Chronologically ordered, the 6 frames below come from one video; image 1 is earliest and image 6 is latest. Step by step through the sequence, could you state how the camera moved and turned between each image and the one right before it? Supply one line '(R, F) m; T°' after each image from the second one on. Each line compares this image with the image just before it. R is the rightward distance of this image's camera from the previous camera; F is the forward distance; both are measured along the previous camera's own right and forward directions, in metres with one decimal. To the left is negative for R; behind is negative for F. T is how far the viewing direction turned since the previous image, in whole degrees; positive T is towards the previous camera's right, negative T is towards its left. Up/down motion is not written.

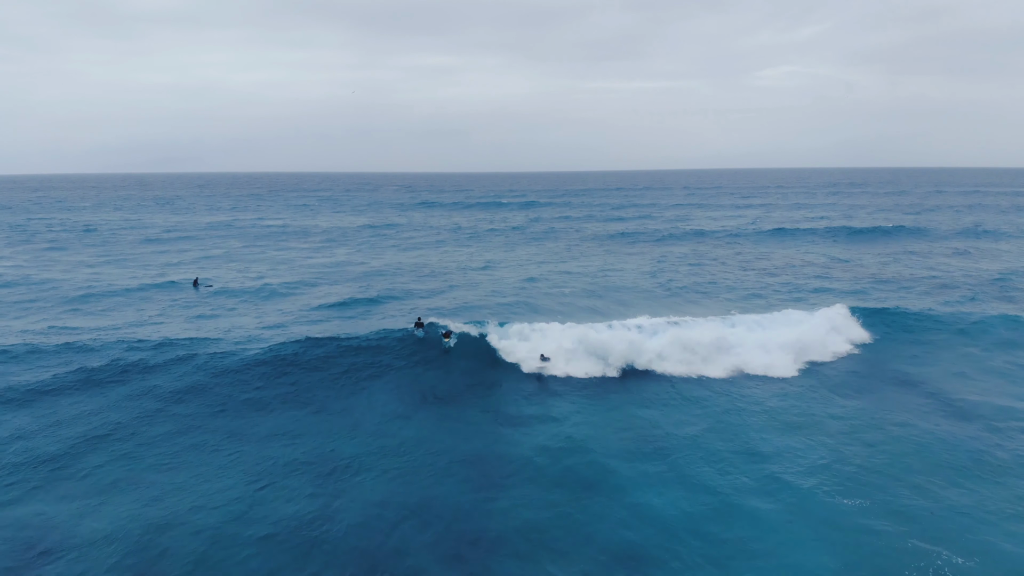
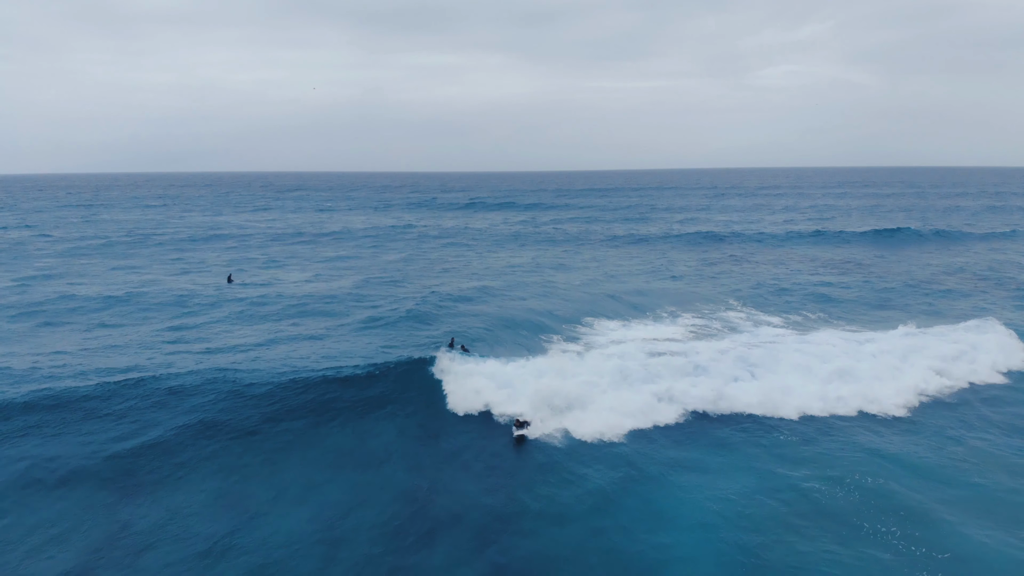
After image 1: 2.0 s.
(-1.7, -0.4) m; 0°
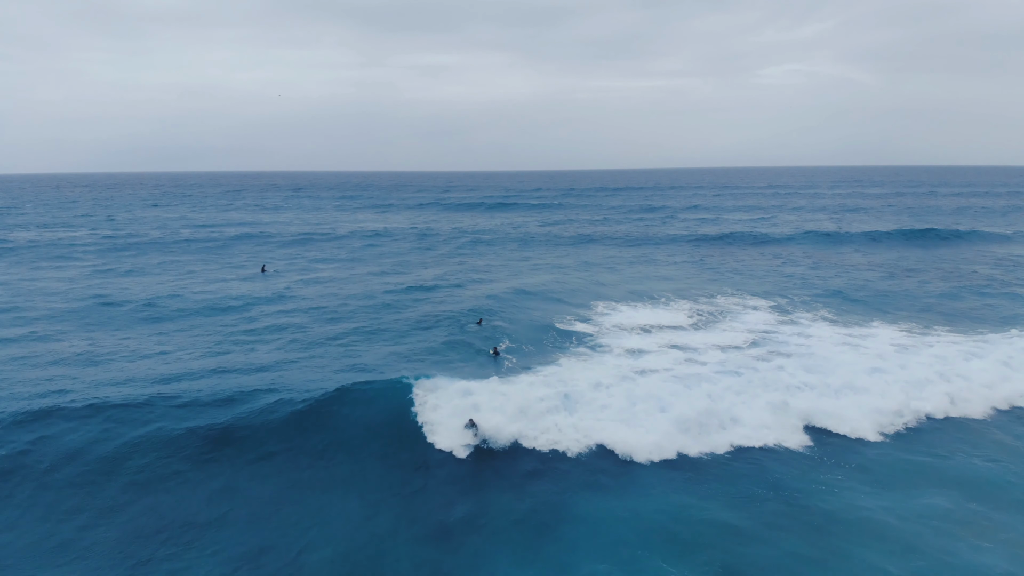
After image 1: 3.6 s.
(-2.0, +1.4) m; 0°
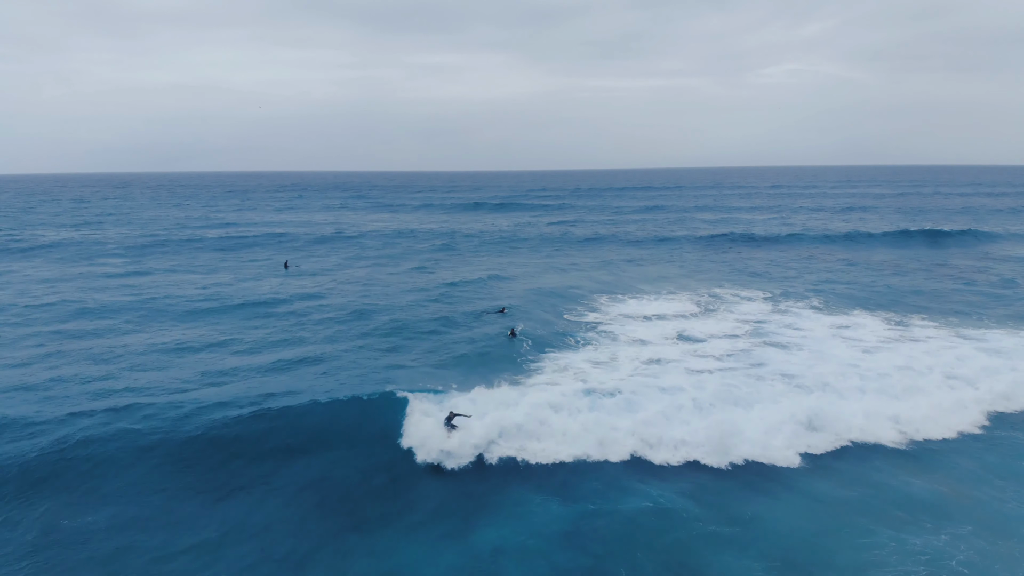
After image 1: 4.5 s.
(-1.6, -2.4) m; 0°
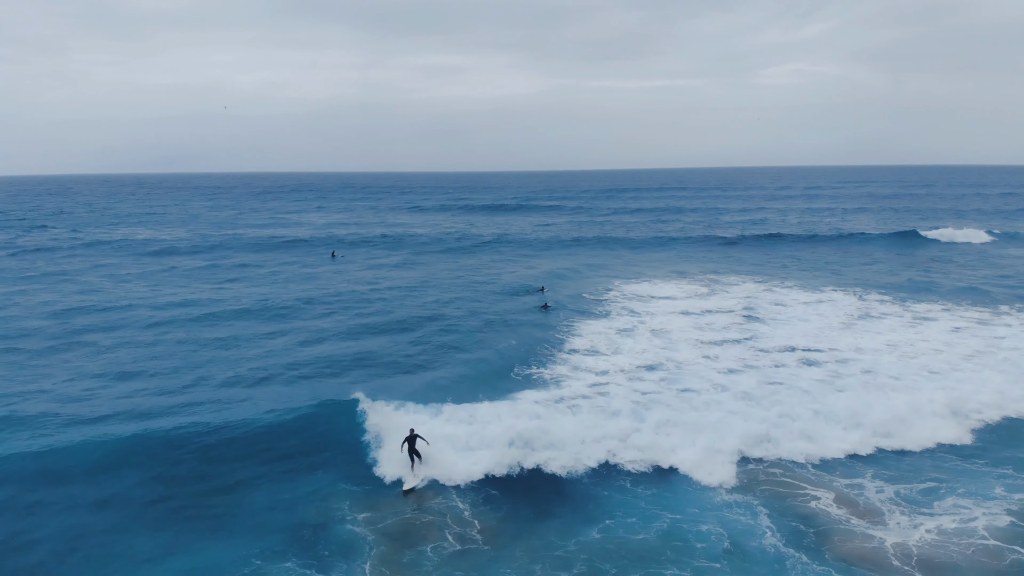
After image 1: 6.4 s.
(-1.8, -3.1) m; 0°
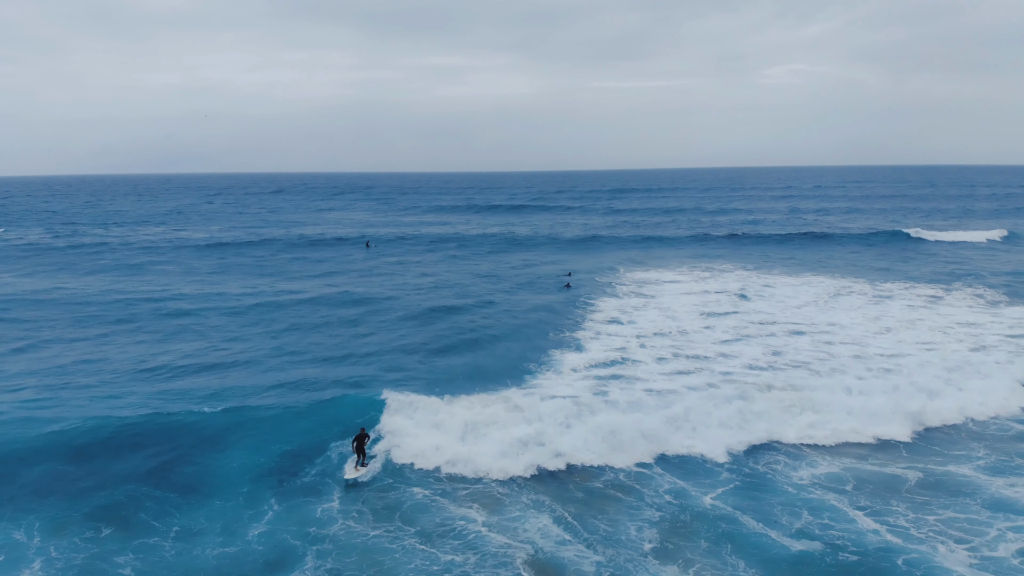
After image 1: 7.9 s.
(-0.5, -5.4) m; 0°
